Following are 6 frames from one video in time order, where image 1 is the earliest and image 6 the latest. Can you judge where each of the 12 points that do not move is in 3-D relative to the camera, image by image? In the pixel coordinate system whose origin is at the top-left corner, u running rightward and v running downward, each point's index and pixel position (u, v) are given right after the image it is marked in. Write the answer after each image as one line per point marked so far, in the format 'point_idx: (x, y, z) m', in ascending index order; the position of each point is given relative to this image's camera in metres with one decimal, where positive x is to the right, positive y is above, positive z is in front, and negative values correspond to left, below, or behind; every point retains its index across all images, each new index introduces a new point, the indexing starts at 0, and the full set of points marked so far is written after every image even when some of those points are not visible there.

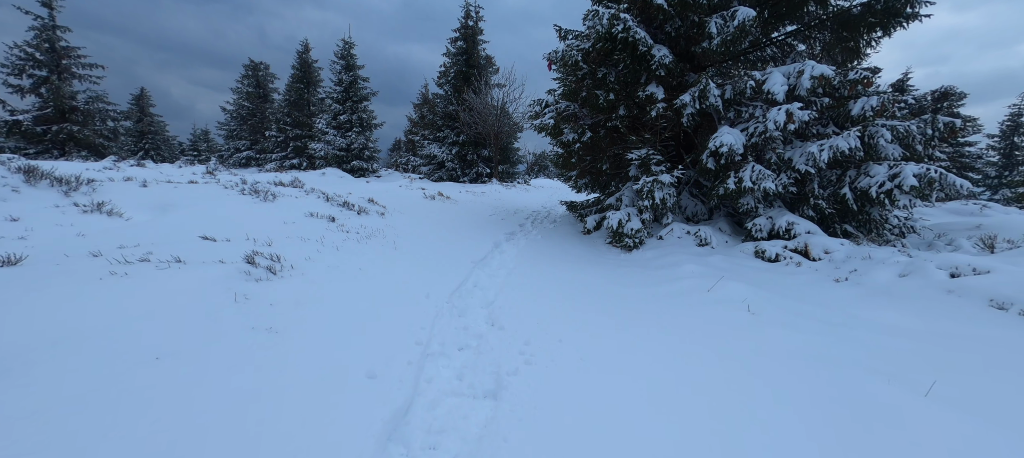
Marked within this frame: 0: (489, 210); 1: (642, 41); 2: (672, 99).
0: (-0.7, +0.6, +14.3) m
1: (+2.7, +4.0, +9.4) m
2: (+3.6, +2.9, +10.1) m
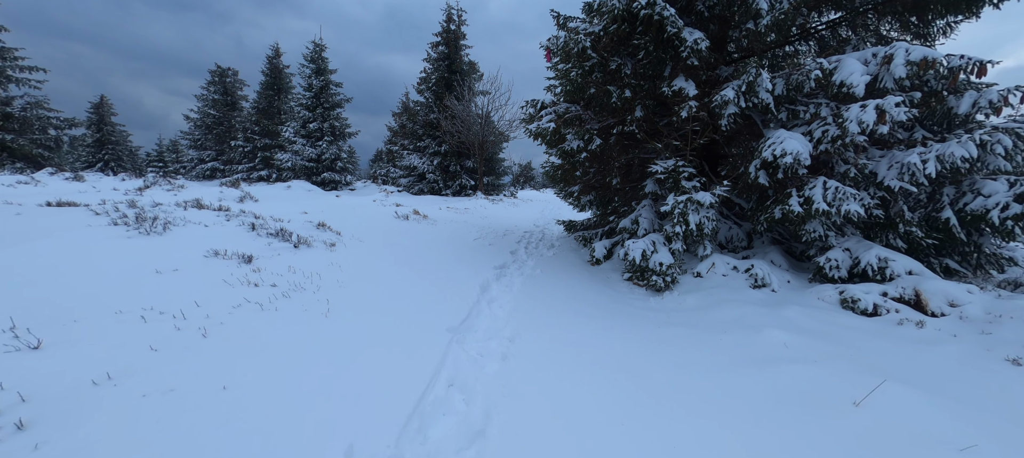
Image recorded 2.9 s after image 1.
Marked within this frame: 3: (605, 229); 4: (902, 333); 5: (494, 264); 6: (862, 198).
0: (-1.0, -0.1, +12.0) m
1: (+2.6, +3.4, +7.3) m
2: (+3.4, +2.4, +8.0) m
3: (+2.1, 0.0, +10.3) m
4: (+4.2, -1.1, +4.8) m
5: (-0.3, -0.6, +8.4) m
6: (+4.8, +0.4, +6.1) m
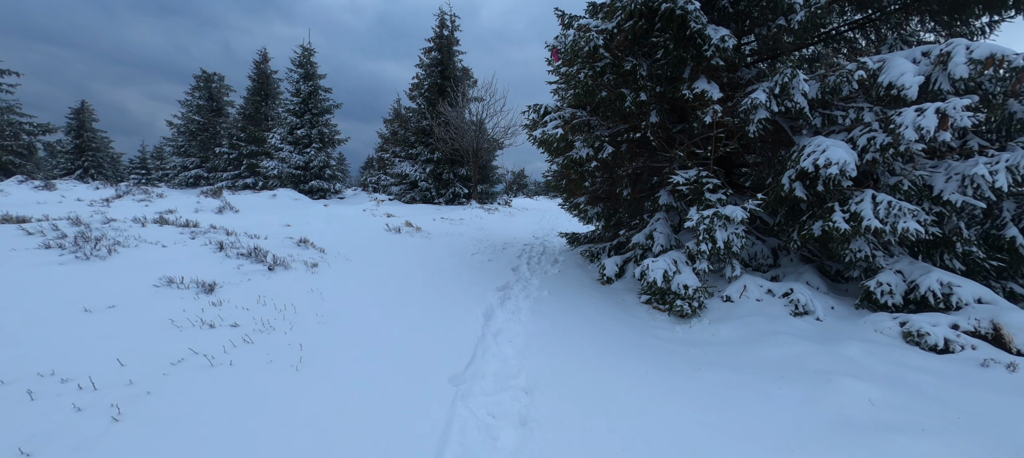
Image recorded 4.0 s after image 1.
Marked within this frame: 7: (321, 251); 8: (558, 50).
0: (-1.0, -0.4, +11.2) m
1: (+2.7, +3.2, +6.6) m
2: (+3.5, +2.1, +7.3) m
3: (+2.2, -0.3, +9.5) m
4: (+4.3, -1.3, +4.1) m
5: (-0.3, -0.9, +7.5) m
6: (+4.9, +0.2, +5.4) m
7: (-3.1, -0.3, +7.2) m
8: (+0.9, +3.4, +8.4) m
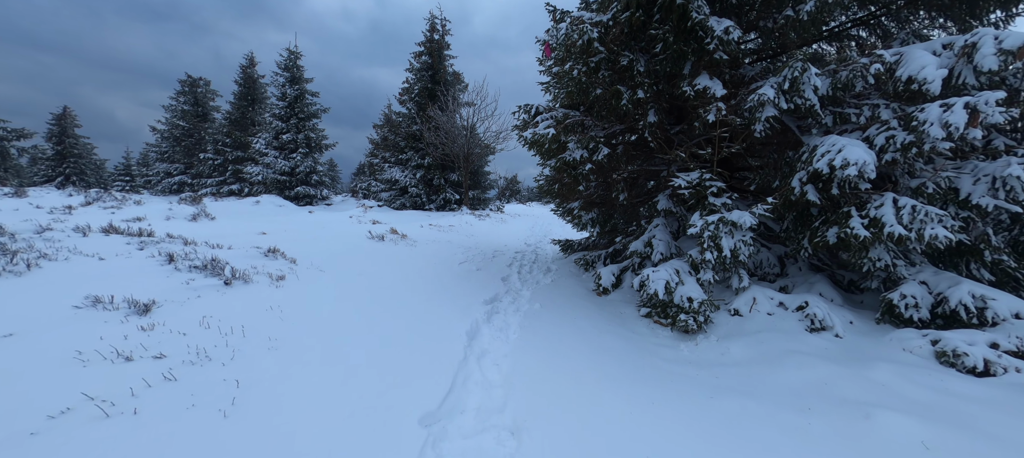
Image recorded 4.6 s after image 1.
0: (-1.2, -0.6, +10.6) m
1: (+2.5, +3.1, +6.1) m
2: (+3.3, +2.0, +6.8) m
3: (+1.9, -0.5, +9.0) m
4: (+4.2, -1.4, +3.5) m
5: (-0.4, -1.0, +6.9) m
6: (+4.8, +0.1, +4.9) m
7: (-3.2, -0.5, +6.6) m
8: (+0.7, +3.2, +7.9) m
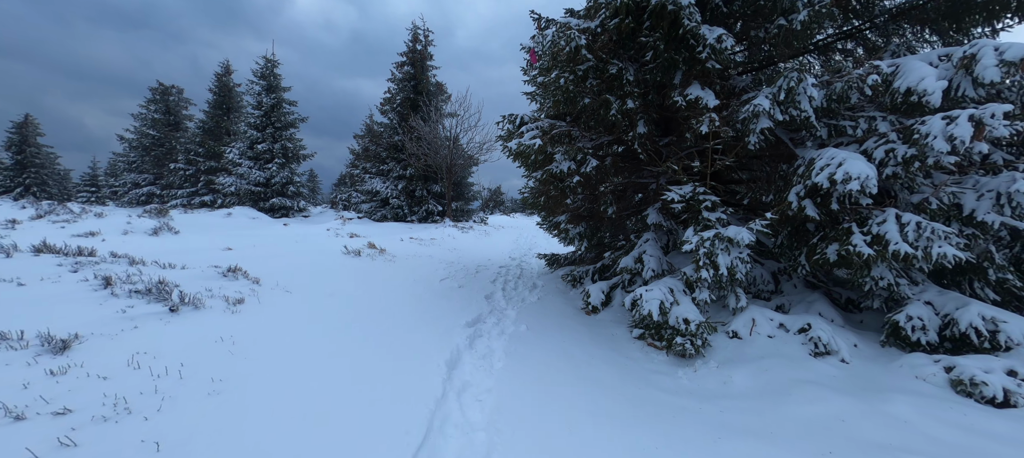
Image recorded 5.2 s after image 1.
0: (-1.6, -0.9, +10.1) m
1: (+2.3, +2.9, +5.9) m
2: (+3.1, +1.8, +6.5) m
3: (+1.6, -0.8, +8.6) m
4: (+4.1, -1.5, +3.2) m
5: (-0.7, -1.3, +6.5) m
6: (+4.6, -0.1, +4.7) m
7: (-3.4, -0.7, +6.0) m
8: (+0.4, +3.0, +7.6) m
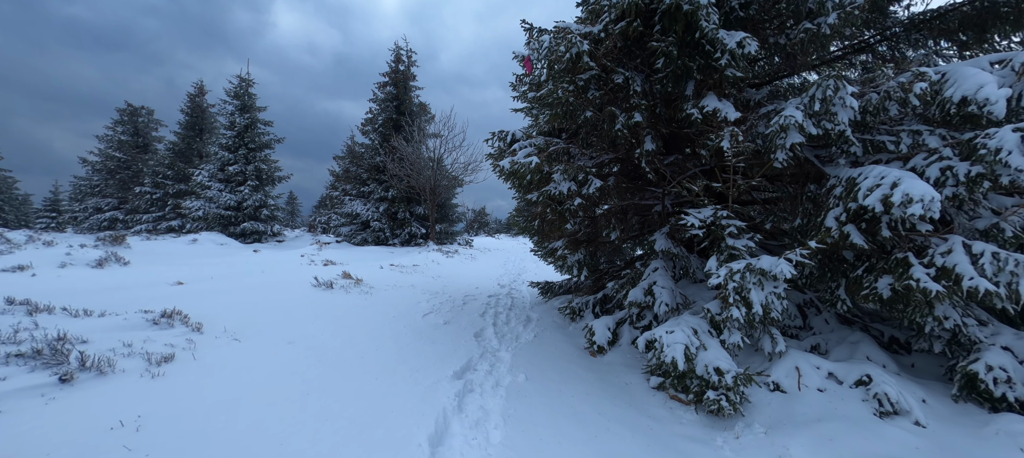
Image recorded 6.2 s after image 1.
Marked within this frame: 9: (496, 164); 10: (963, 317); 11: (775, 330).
0: (-1.8, -1.5, +9.1) m
1: (+2.2, +2.5, +5.1) m
2: (+3.0, +1.4, +5.8) m
3: (+1.5, -1.2, +7.7) m
4: (+4.2, -1.8, +2.4) m
5: (-0.7, -1.7, +5.5) m
6: (+4.6, -0.4, +3.9) m
7: (-3.5, -1.1, +4.9) m
8: (+0.3, +2.5, +6.8) m
9: (-0.3, +1.0, +7.2) m
10: (+4.4, -0.8, +4.3) m
11: (+2.9, -1.1, +4.8) m
